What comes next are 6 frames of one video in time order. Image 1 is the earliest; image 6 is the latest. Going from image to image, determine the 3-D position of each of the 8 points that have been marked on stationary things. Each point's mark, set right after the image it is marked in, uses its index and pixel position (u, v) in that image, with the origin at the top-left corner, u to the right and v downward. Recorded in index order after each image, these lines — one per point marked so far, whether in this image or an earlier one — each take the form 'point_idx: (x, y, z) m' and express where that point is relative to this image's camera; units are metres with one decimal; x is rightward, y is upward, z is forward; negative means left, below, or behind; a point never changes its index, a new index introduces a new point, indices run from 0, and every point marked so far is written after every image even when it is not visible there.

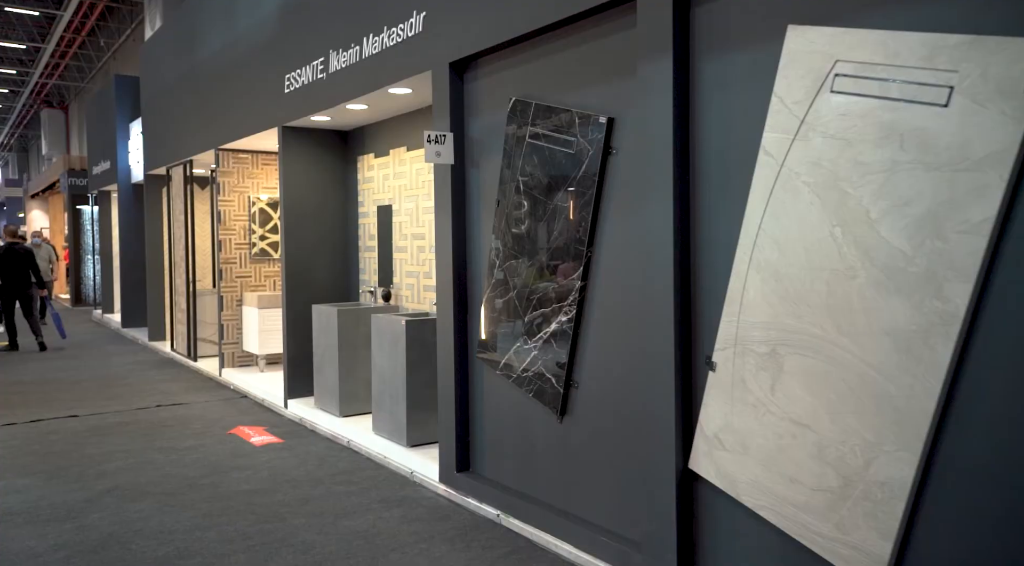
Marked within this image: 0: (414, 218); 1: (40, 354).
0: (-0.7, +0.4, +6.0) m
1: (-5.6, -0.8, +10.5) m
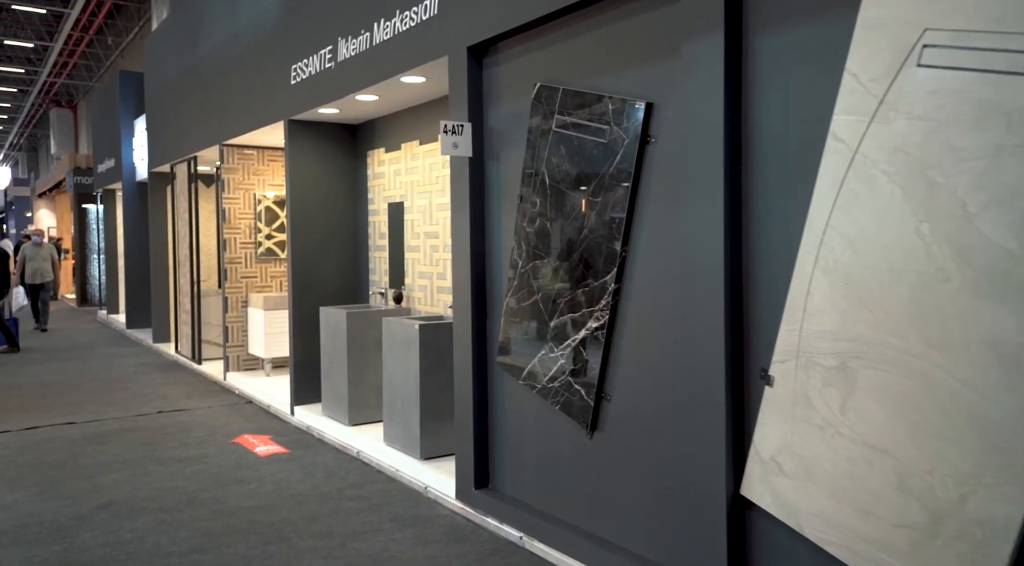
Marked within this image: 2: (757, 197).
0: (-0.5, +0.4, +5.7) m
1: (-5.5, -0.8, +10.2) m
2: (+0.7, +0.3, +2.7) m
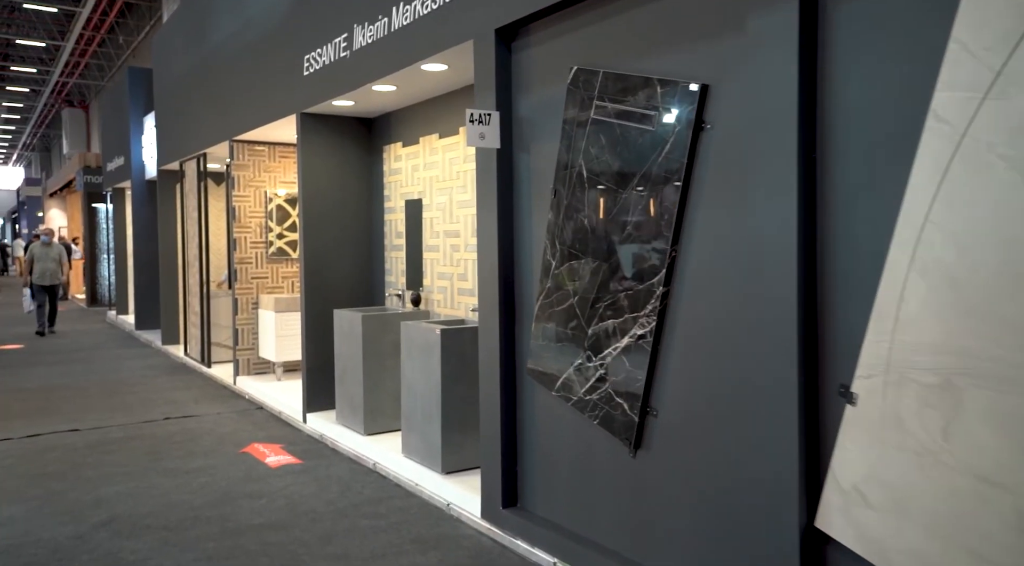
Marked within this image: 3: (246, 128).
0: (-0.4, +0.4, +5.4) m
1: (-5.2, -0.9, +10.0) m
2: (+0.9, +0.2, +2.3) m
3: (-2.2, +1.3, +7.4) m
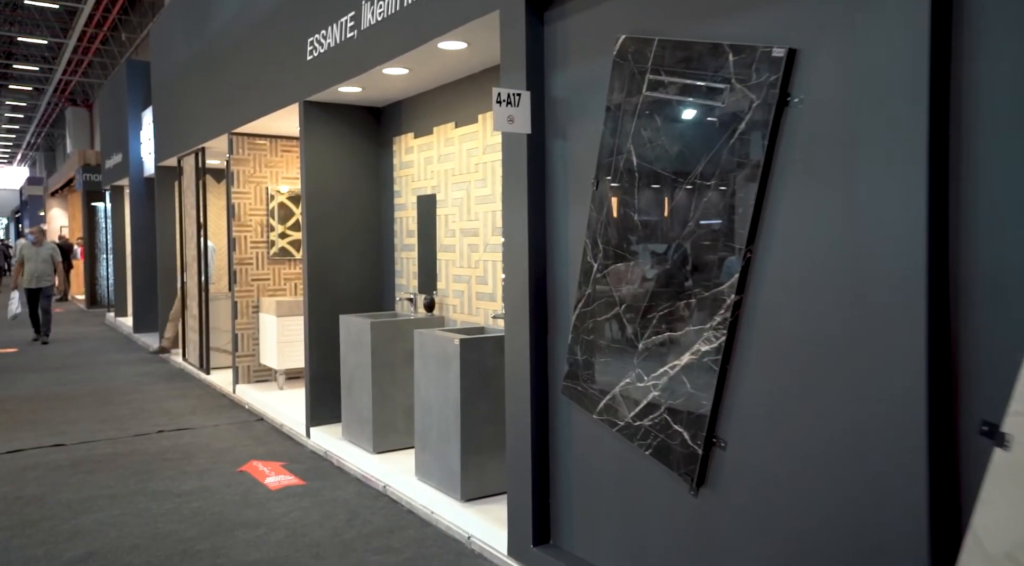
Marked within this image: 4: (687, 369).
0: (-0.3, +0.4, +4.9) m
1: (-5.1, -0.9, +9.5) m
2: (+1.0, +0.2, +1.8) m
3: (-2.1, +1.3, +6.9) m
4: (+0.5, -0.3, +2.6) m
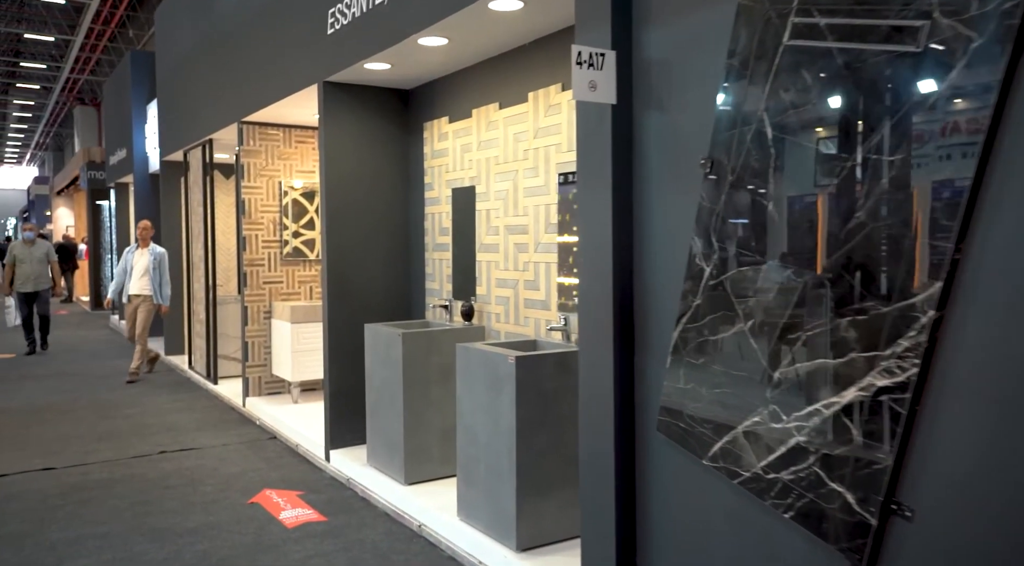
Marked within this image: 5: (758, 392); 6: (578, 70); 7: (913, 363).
0: (0.0, +0.4, +4.2) m
1: (-4.8, -0.9, +8.9) m
2: (+1.2, +0.2, +1.2) m
3: (-1.8, +1.2, +6.3) m
4: (+0.7, -0.3, +1.9) m
5: (+0.6, -0.3, +2.2) m
6: (+0.2, +0.6, +2.5) m
7: (+0.8, -0.2, +1.8) m
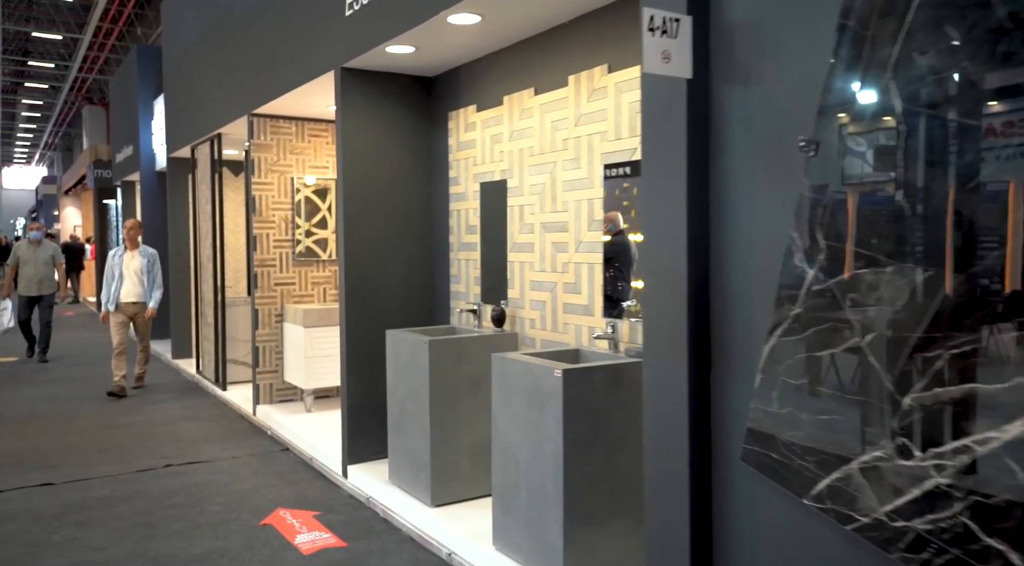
0: (+0.2, +0.4, +3.9) m
1: (-4.6, -0.9, +8.6) m
2: (+1.3, +0.2, +0.8) m
3: (-1.6, +1.2, +5.9) m
4: (+0.9, -0.3, +1.6) m
5: (+0.8, -0.3, +1.8) m
6: (+0.3, +0.6, +2.1) m
7: (+1.0, -0.2, +1.4) m
